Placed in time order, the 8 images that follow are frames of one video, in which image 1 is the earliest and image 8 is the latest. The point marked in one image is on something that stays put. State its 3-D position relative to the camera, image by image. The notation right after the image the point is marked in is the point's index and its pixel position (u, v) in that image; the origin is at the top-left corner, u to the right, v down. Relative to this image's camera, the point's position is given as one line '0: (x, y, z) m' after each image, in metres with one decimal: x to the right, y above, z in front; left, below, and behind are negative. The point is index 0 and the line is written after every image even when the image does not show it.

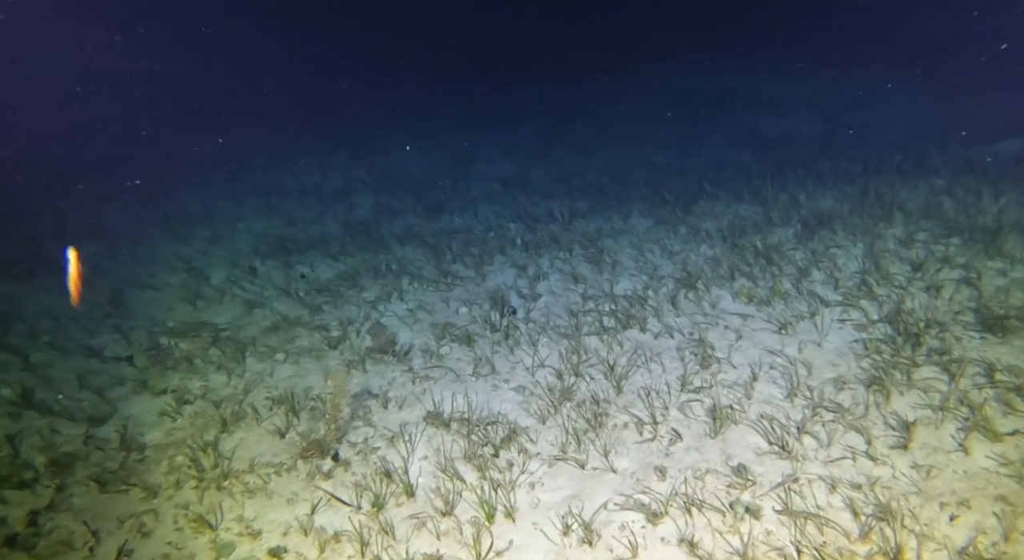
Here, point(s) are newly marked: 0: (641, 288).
0: (+1.3, -0.1, +6.1) m
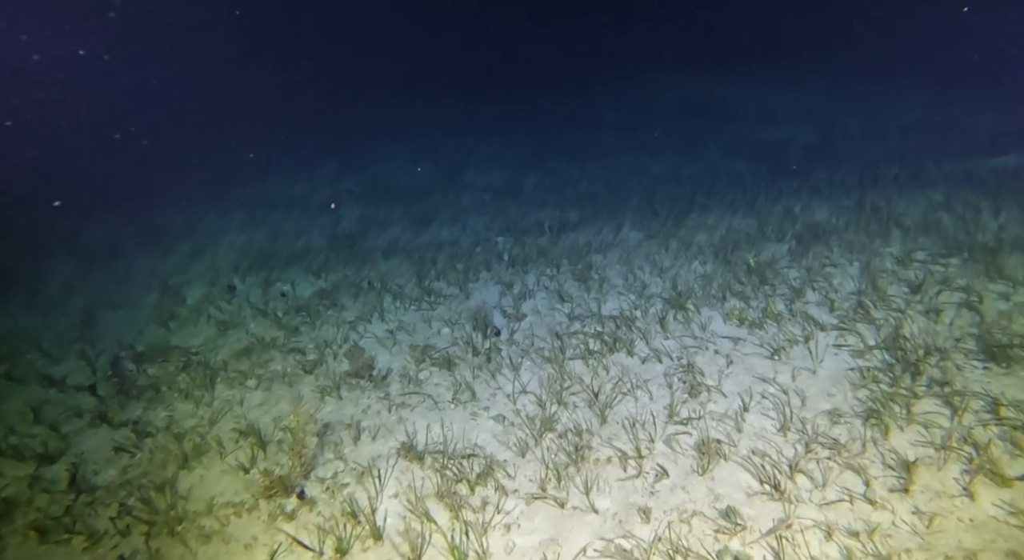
0: (+1.1, -0.3, +5.9) m
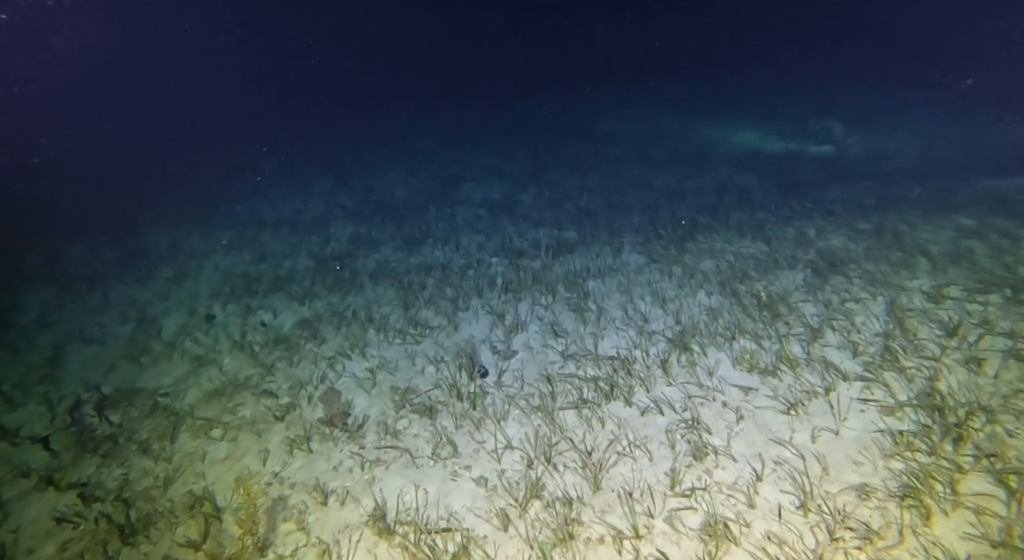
0: (+1.0, -0.6, +5.4) m
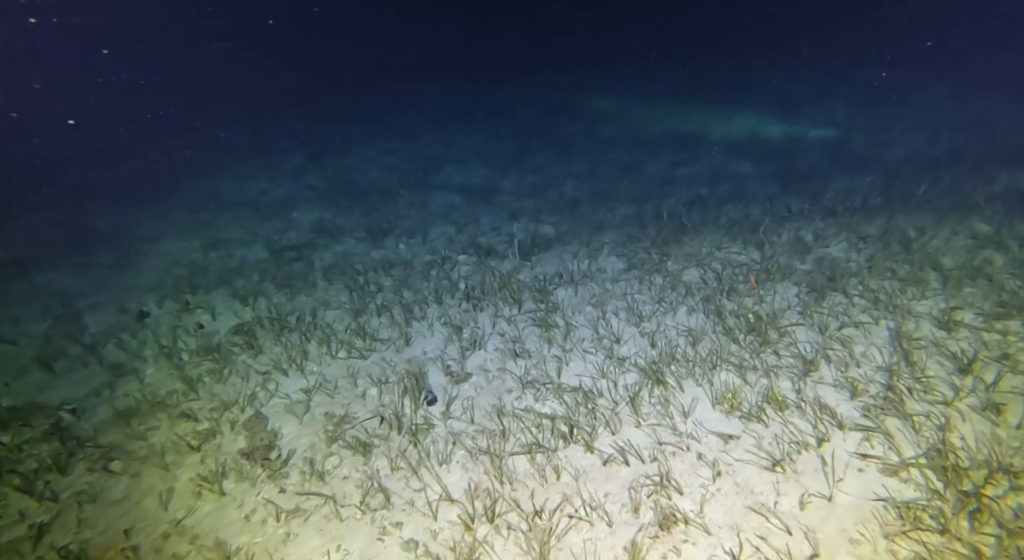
0: (+0.6, -0.7, +4.7) m
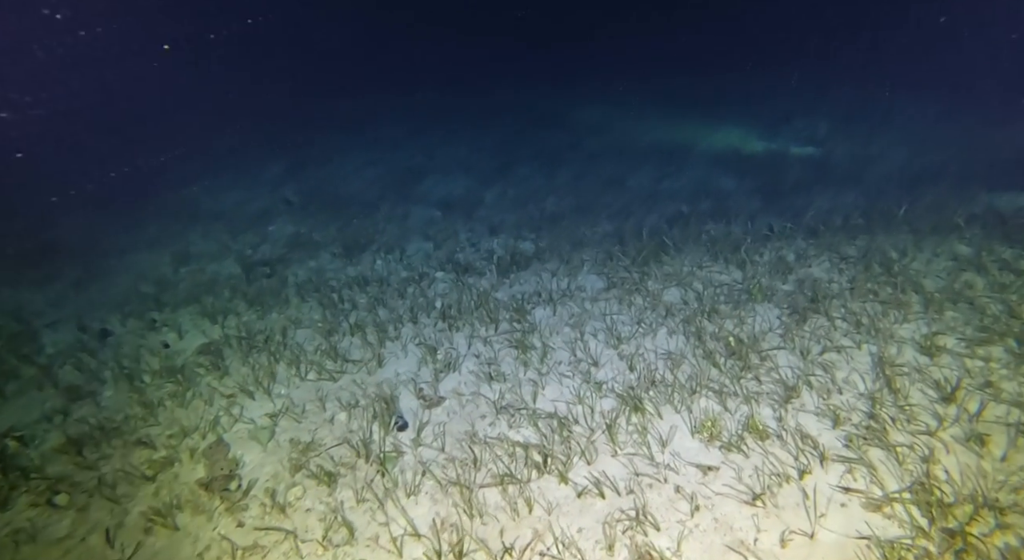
0: (+0.4, -0.9, +4.5) m
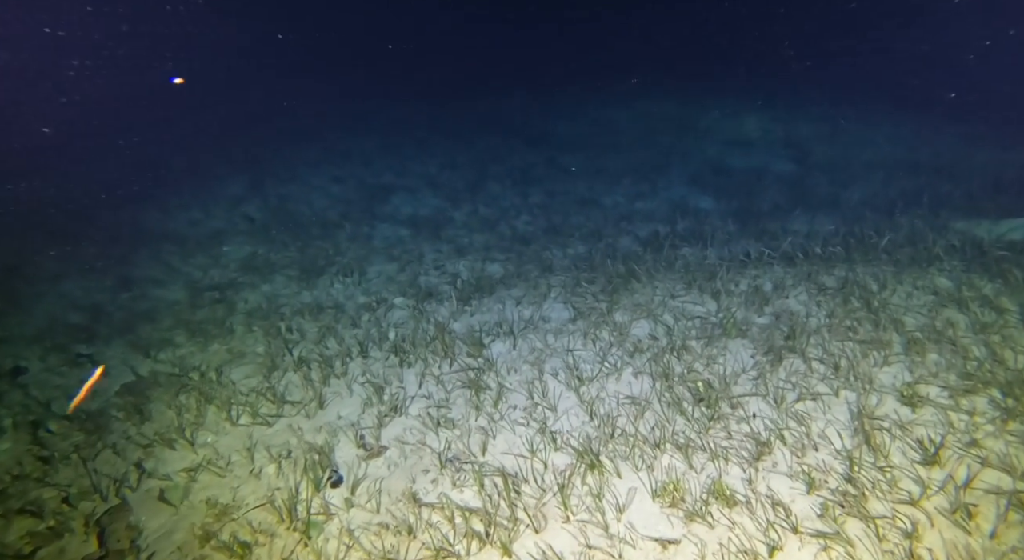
0: (+0.1, -1.2, +4.1) m
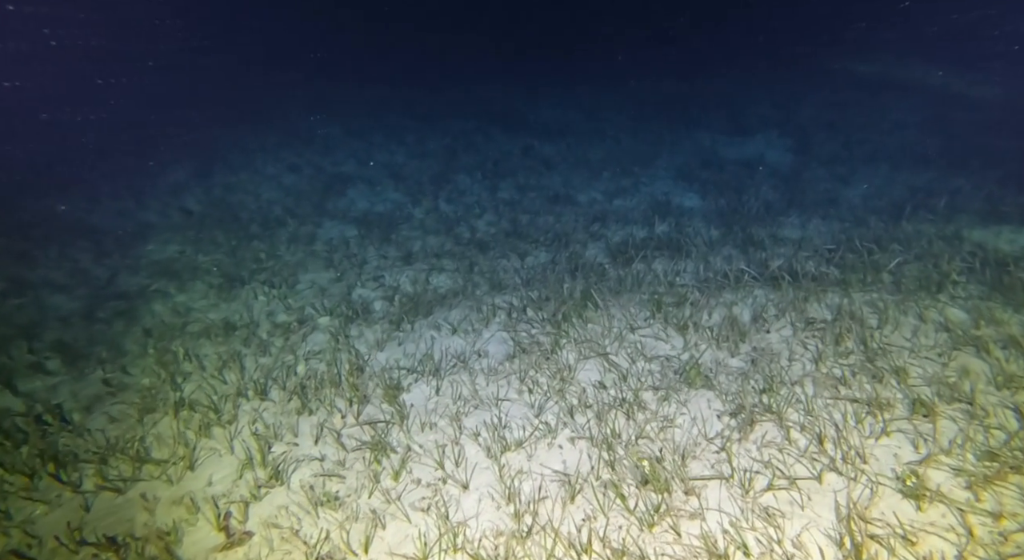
0: (-0.5, -1.4, +3.2) m
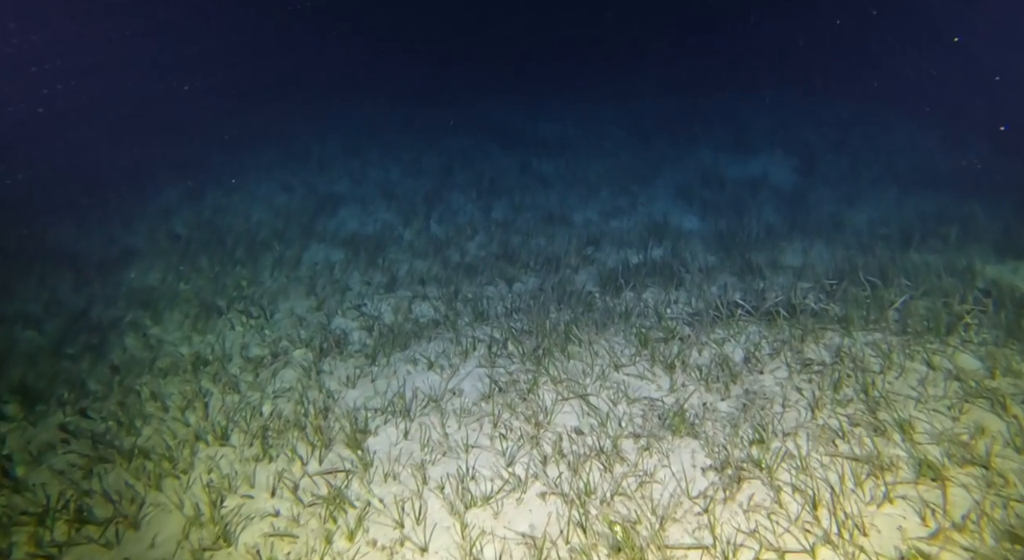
0: (-0.7, -1.7, +2.9) m
